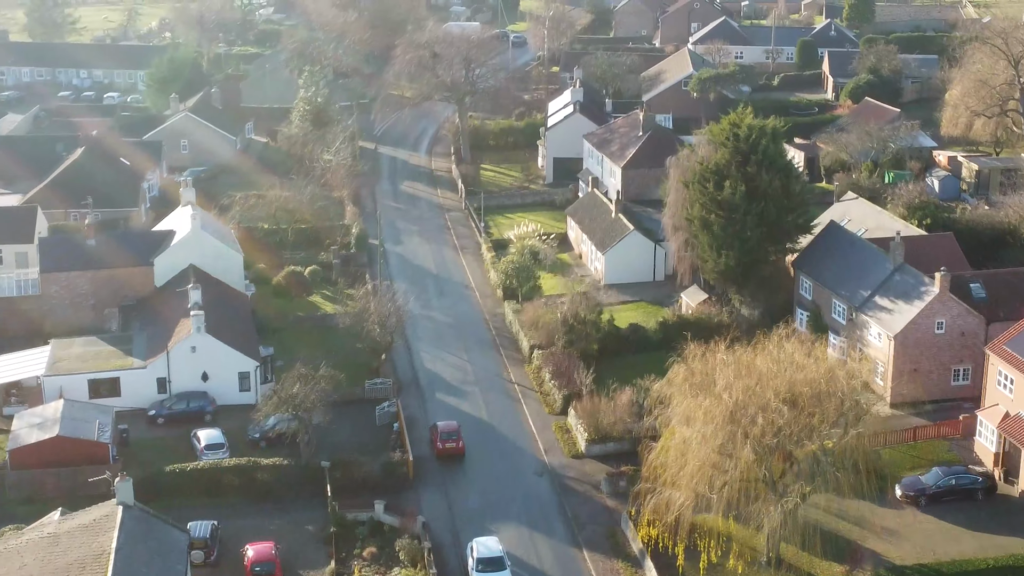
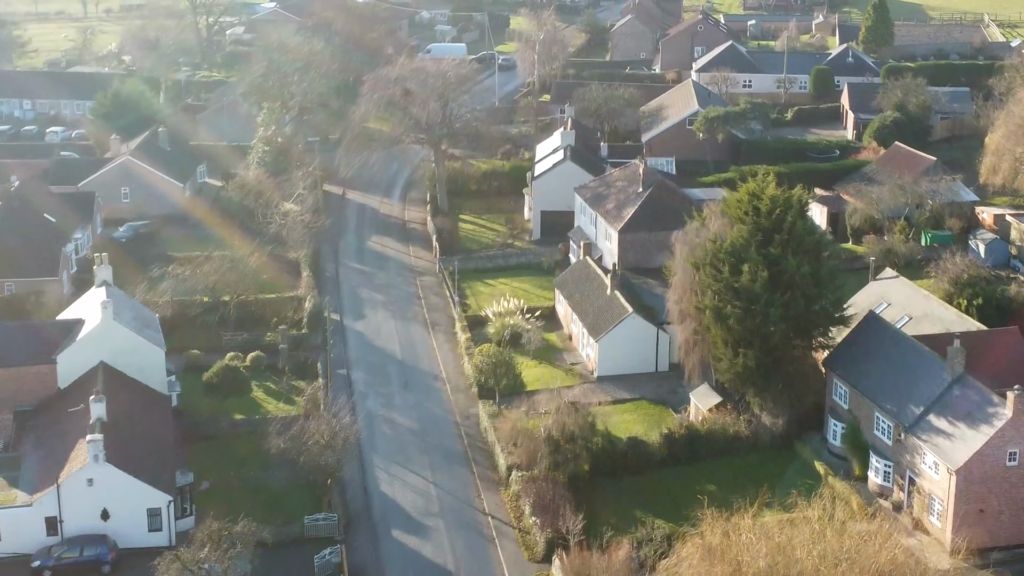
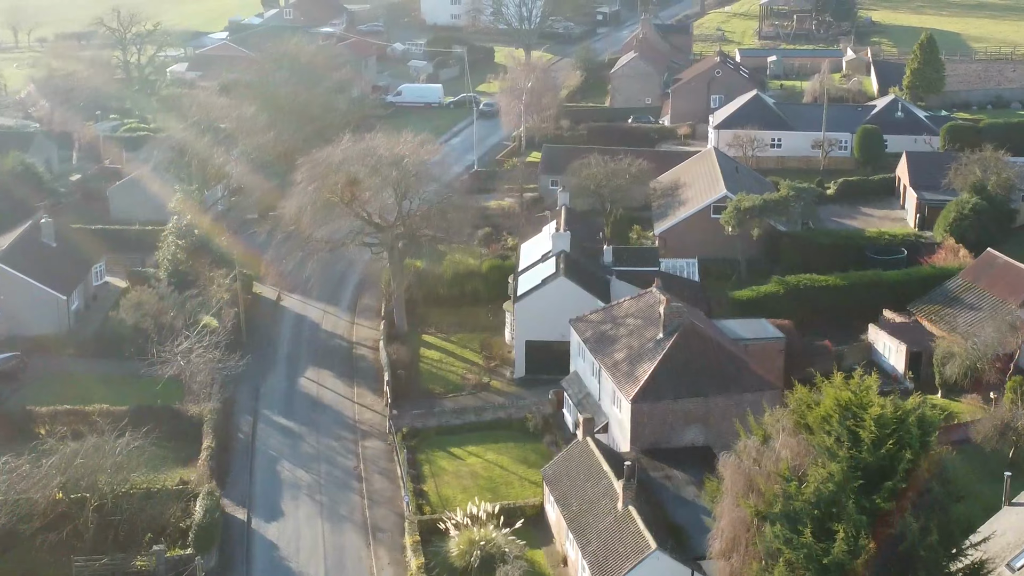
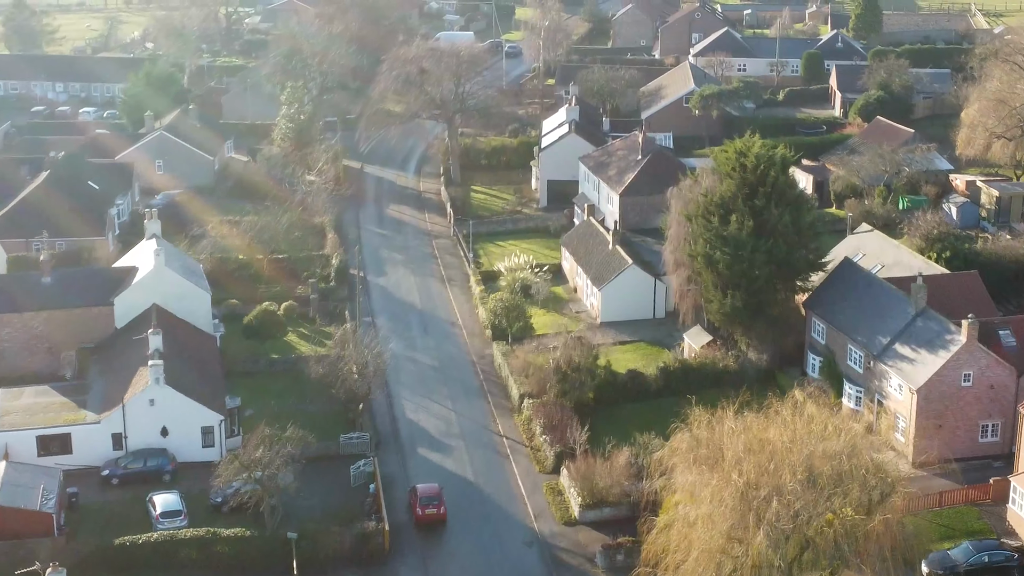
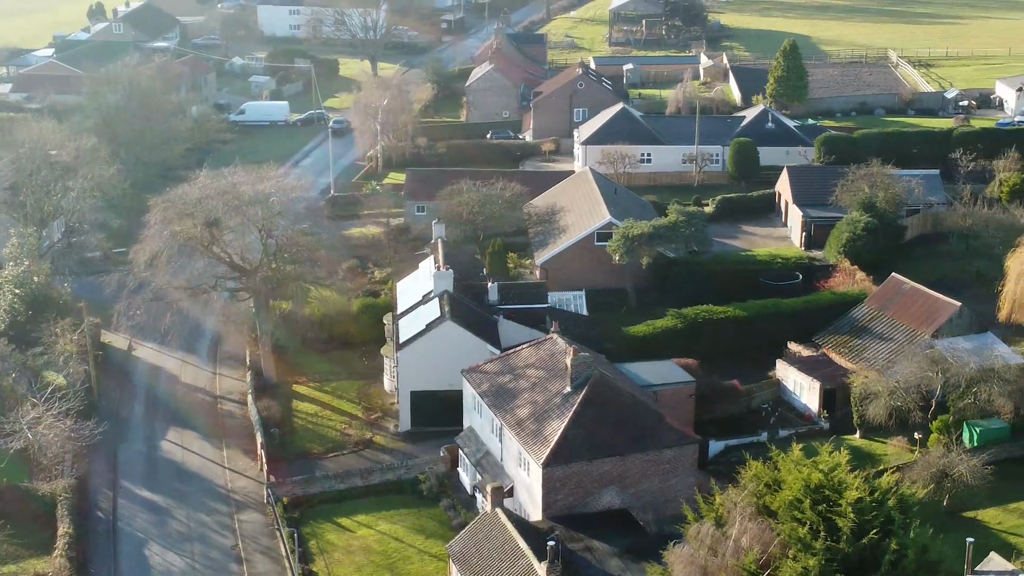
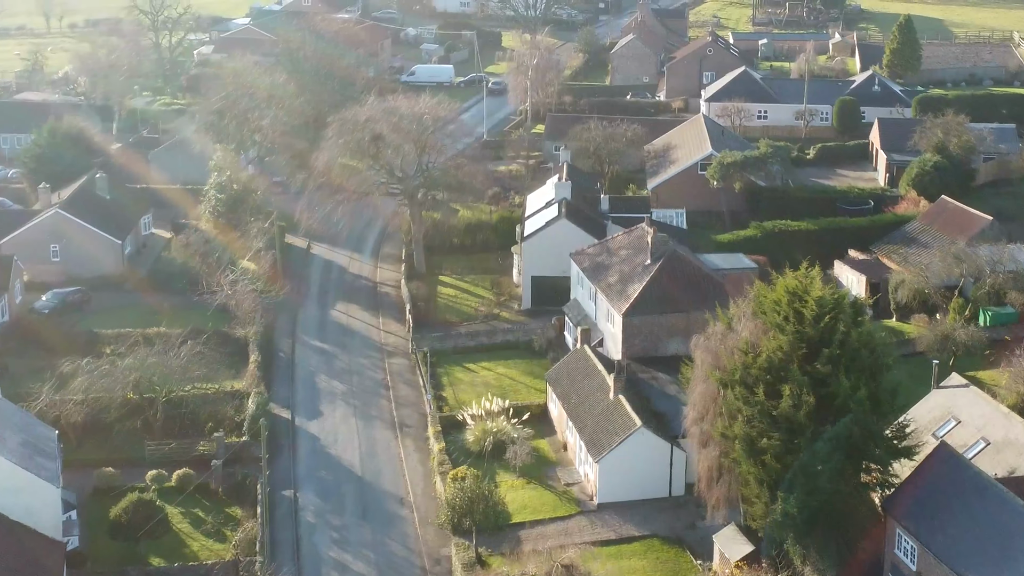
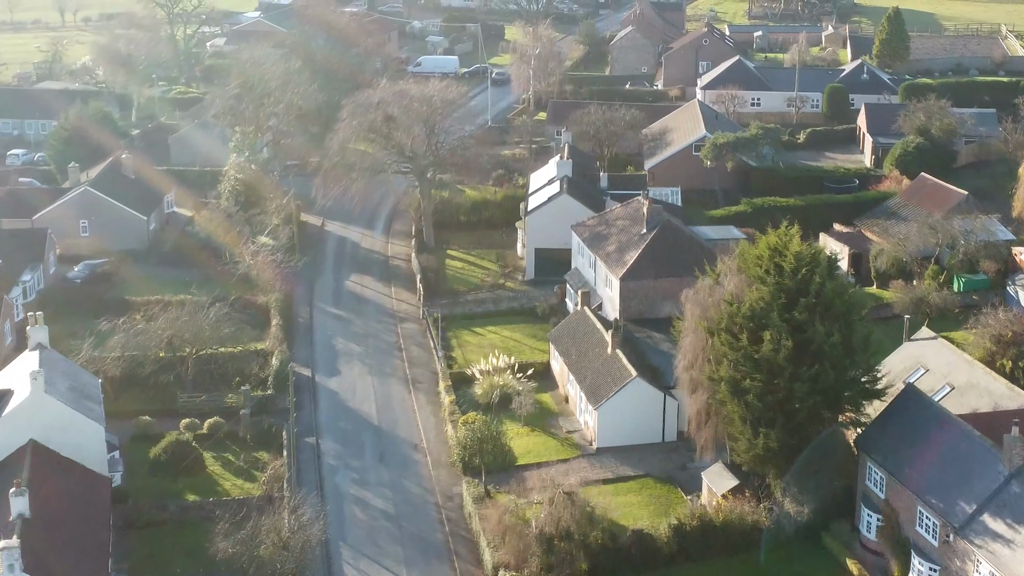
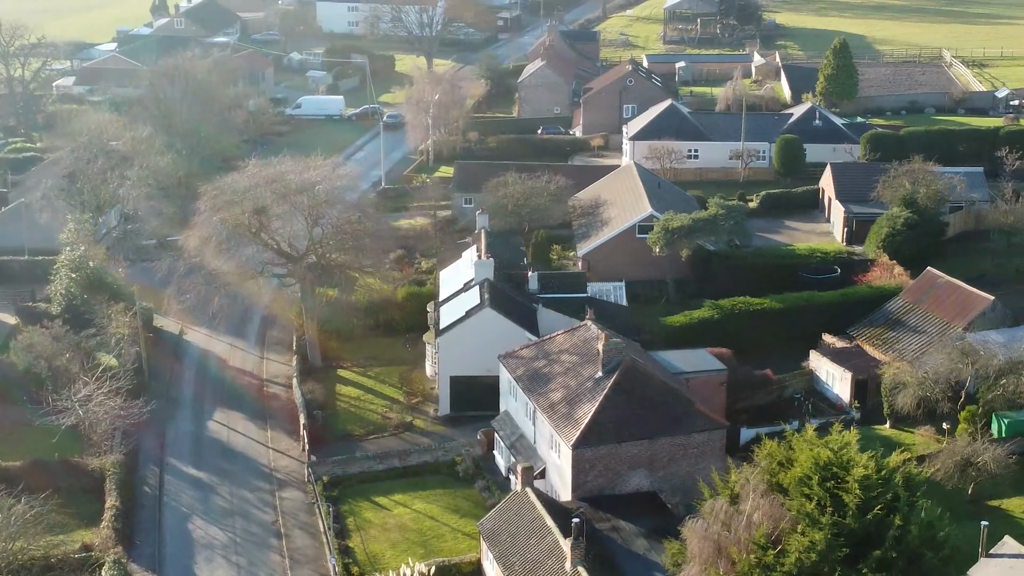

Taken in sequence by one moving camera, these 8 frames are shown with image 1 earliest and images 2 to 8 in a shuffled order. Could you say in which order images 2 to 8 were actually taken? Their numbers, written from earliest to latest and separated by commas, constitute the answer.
4, 2, 7, 6, 3, 8, 5
